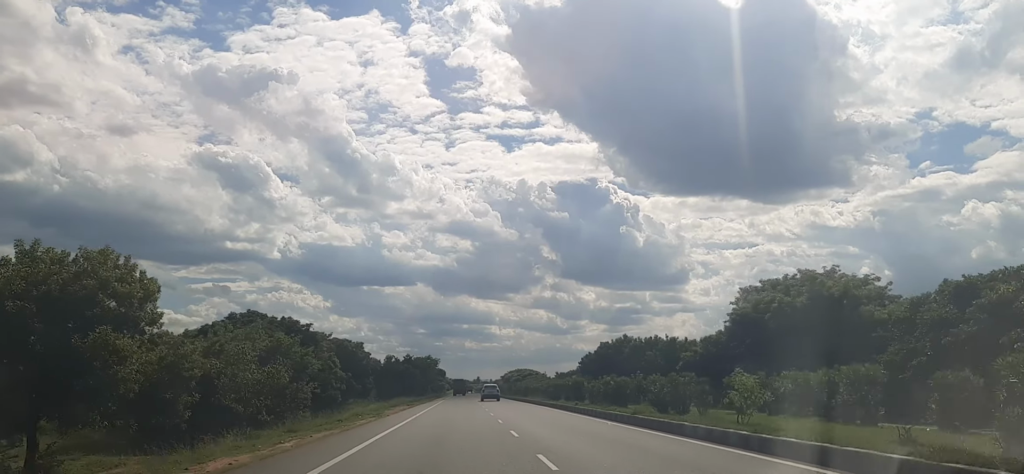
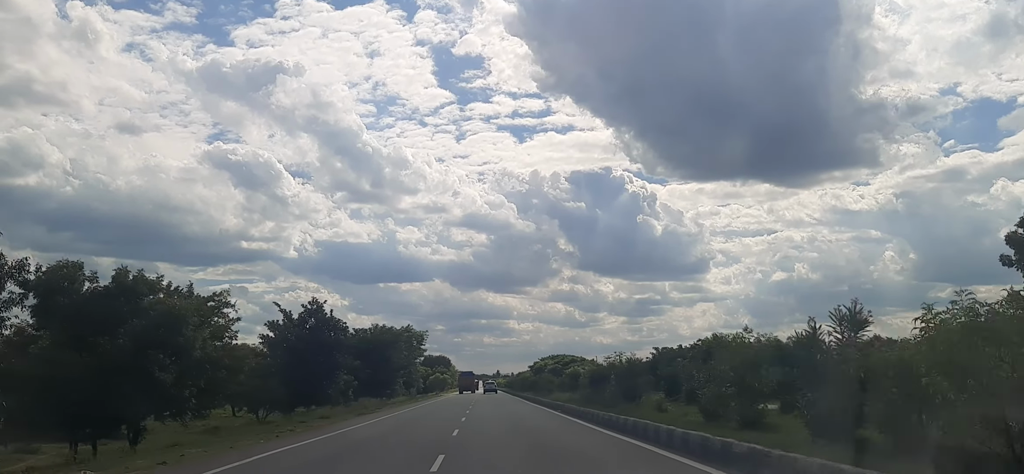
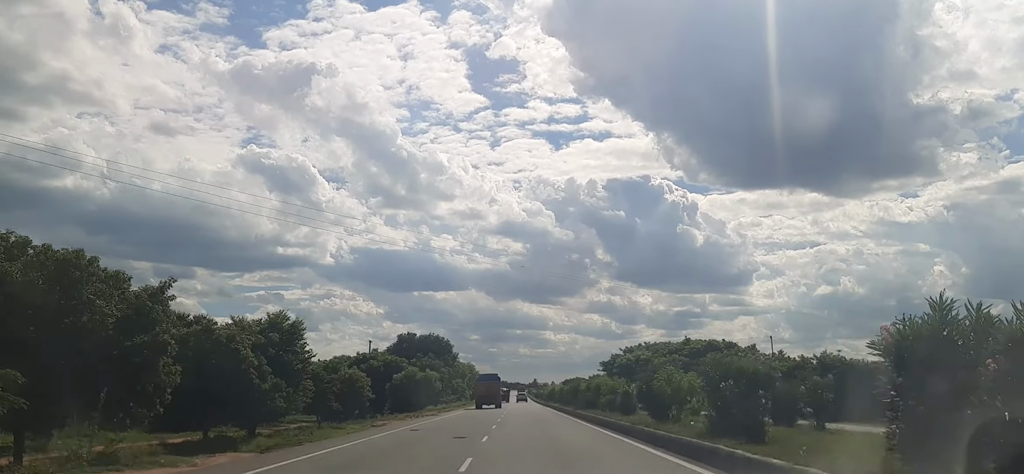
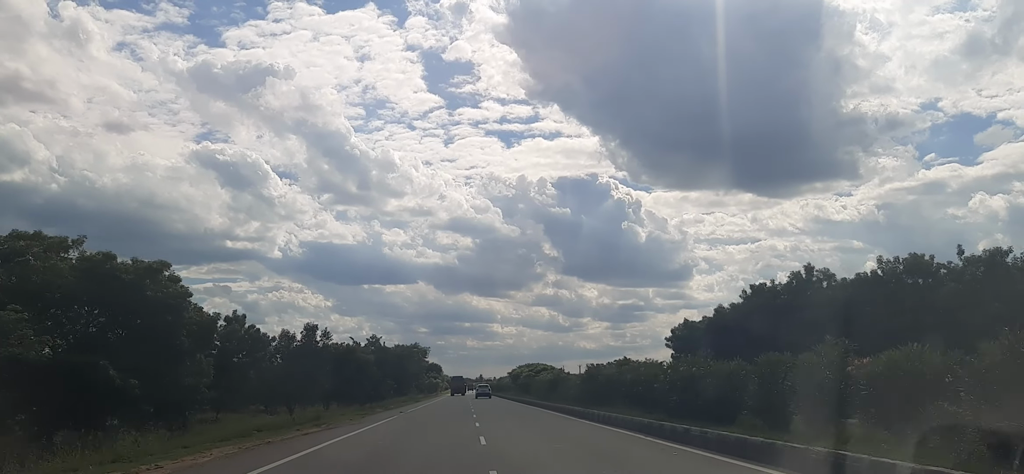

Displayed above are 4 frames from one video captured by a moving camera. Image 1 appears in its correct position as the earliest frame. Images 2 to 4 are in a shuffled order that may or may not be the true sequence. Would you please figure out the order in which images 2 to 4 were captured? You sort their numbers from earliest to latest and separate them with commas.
4, 2, 3
